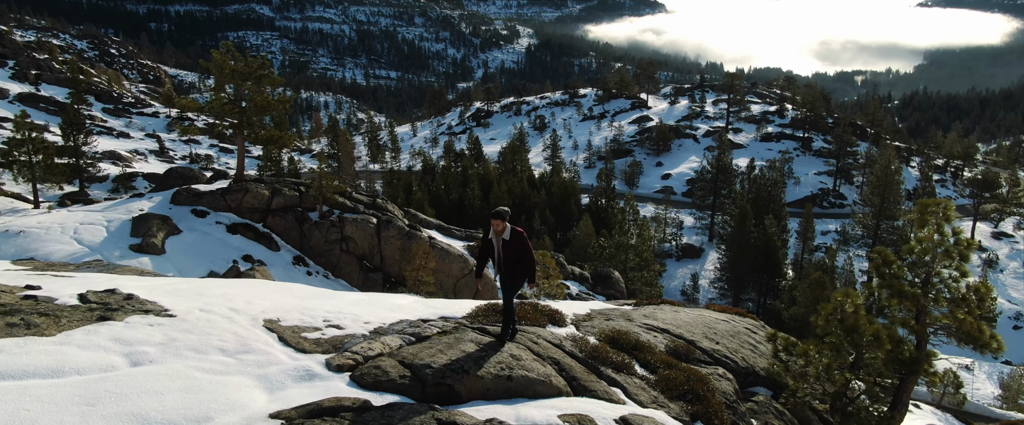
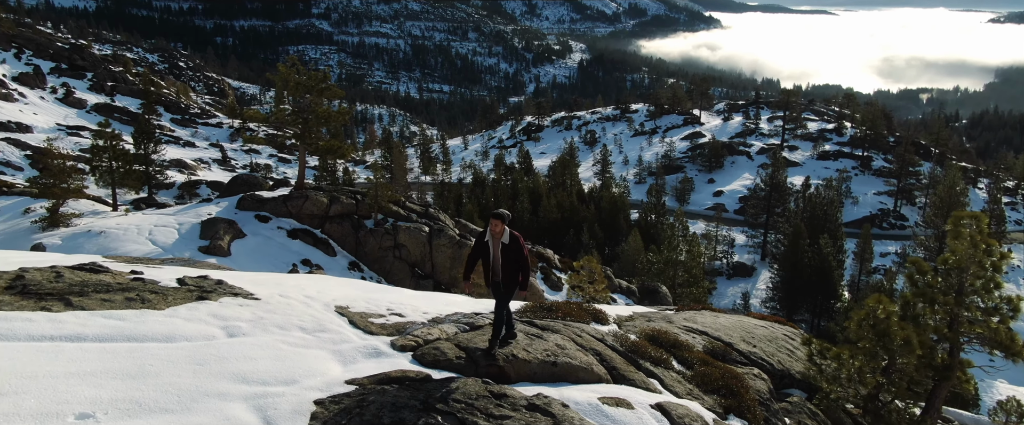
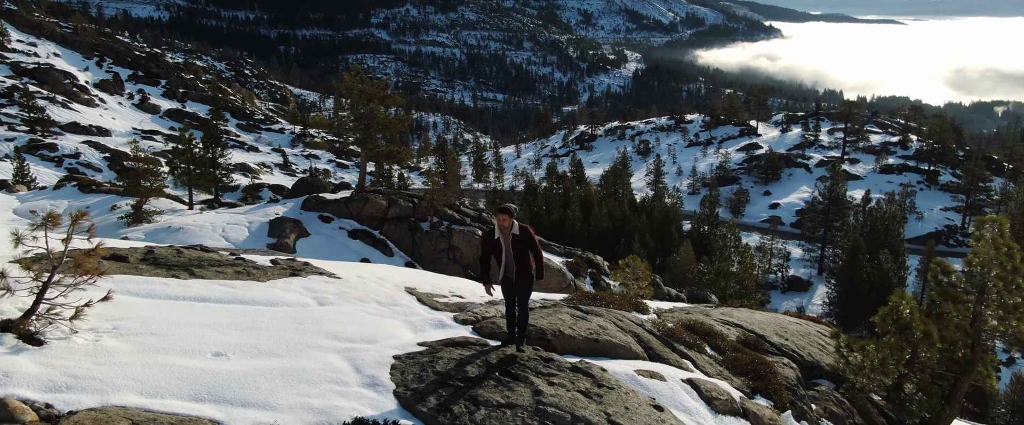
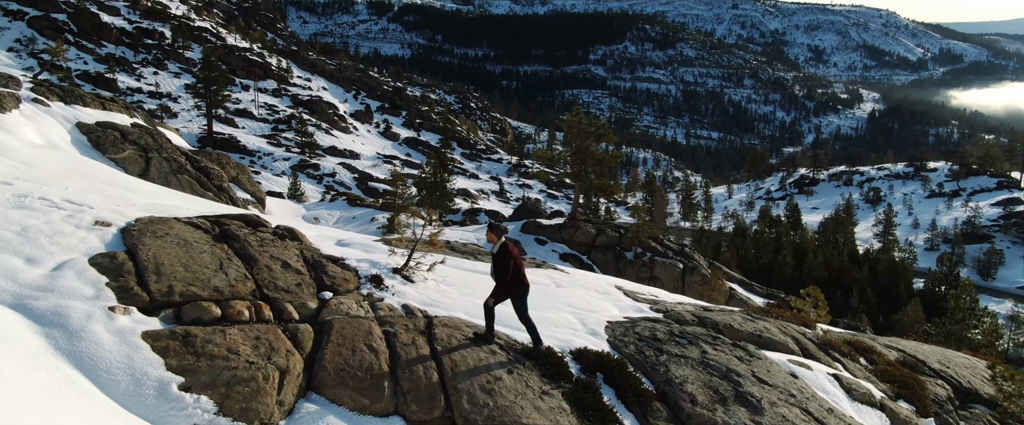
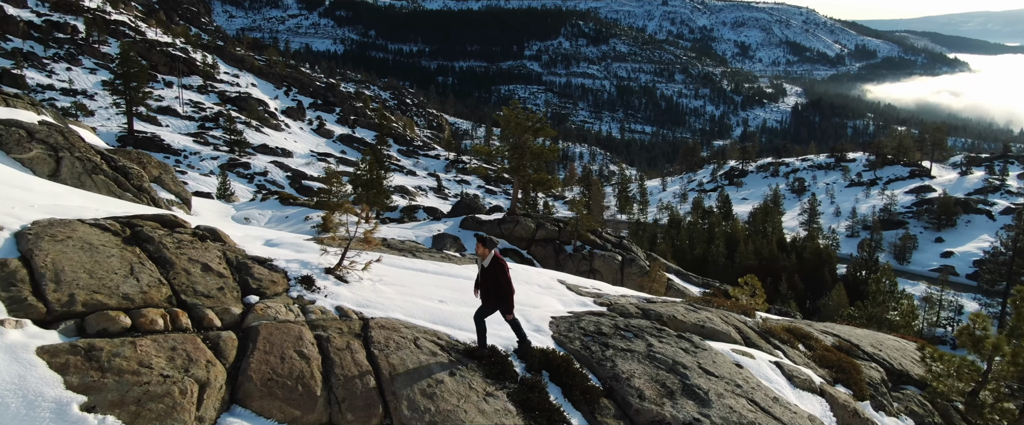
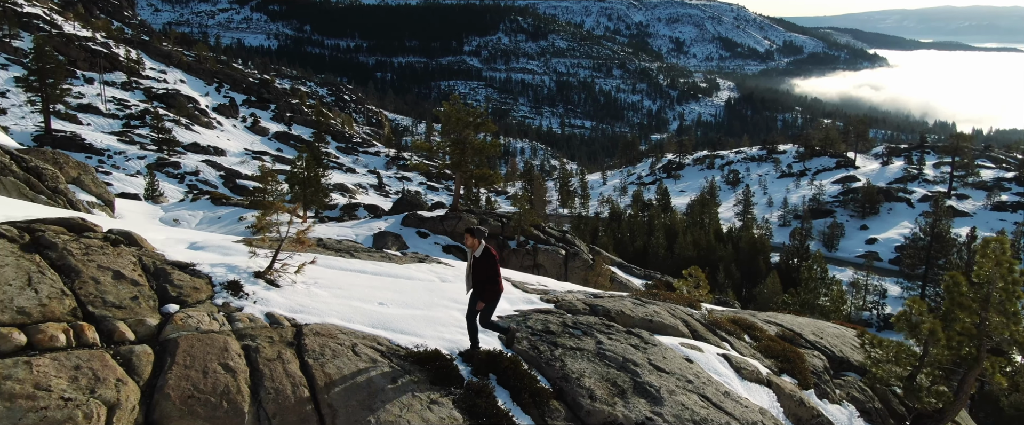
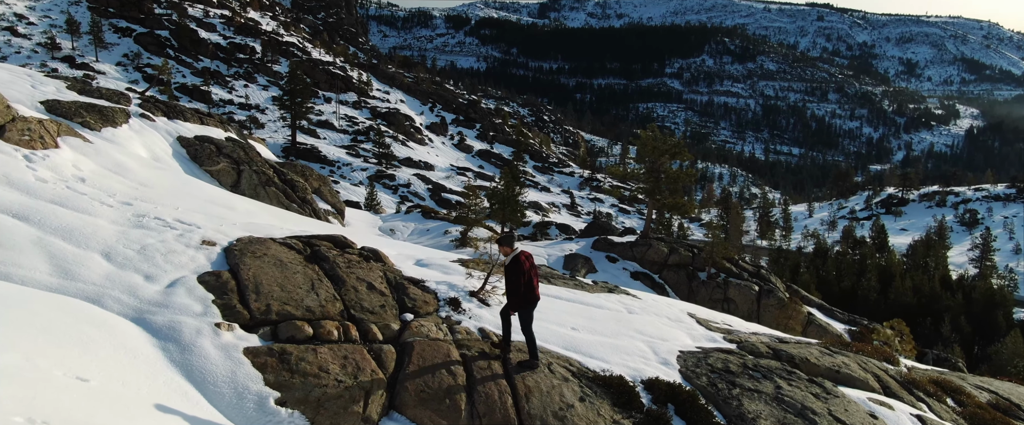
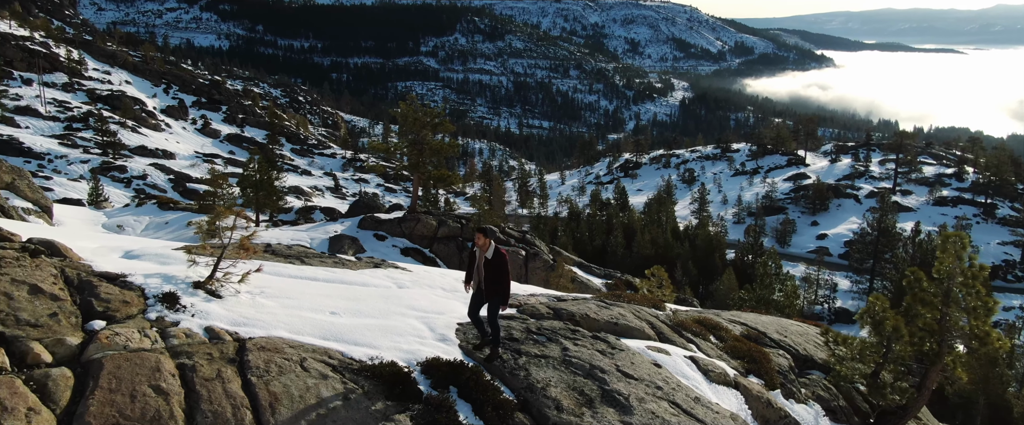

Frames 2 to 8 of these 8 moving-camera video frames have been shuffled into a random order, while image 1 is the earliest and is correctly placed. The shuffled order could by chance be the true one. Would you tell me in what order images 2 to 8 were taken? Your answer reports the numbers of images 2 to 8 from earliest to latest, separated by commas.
2, 3, 8, 6, 5, 4, 7
